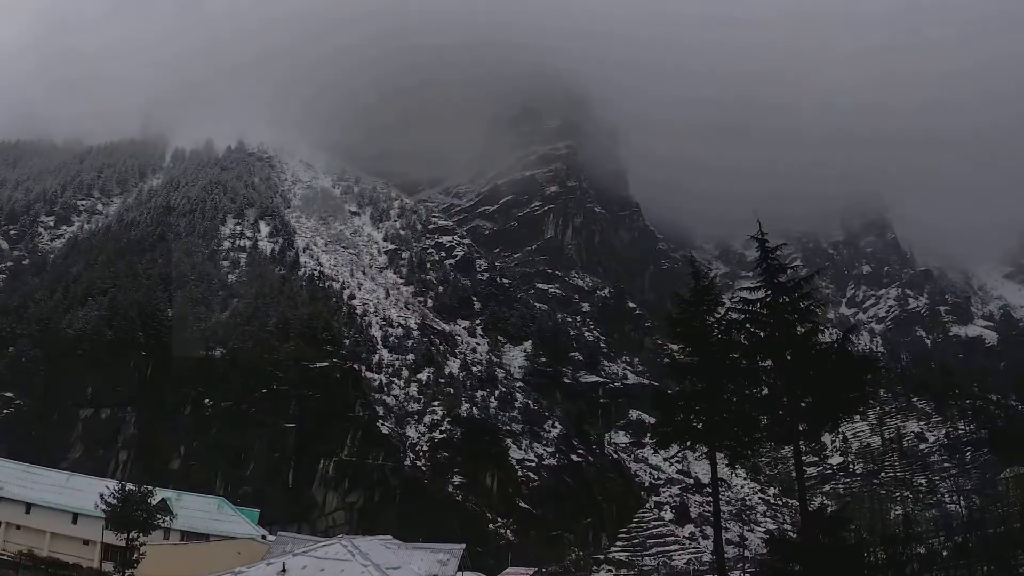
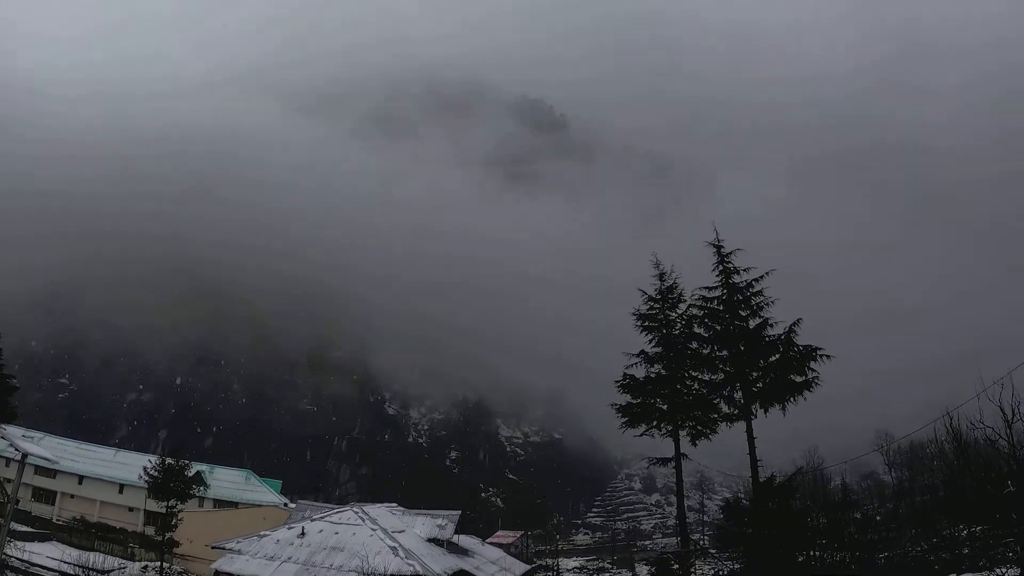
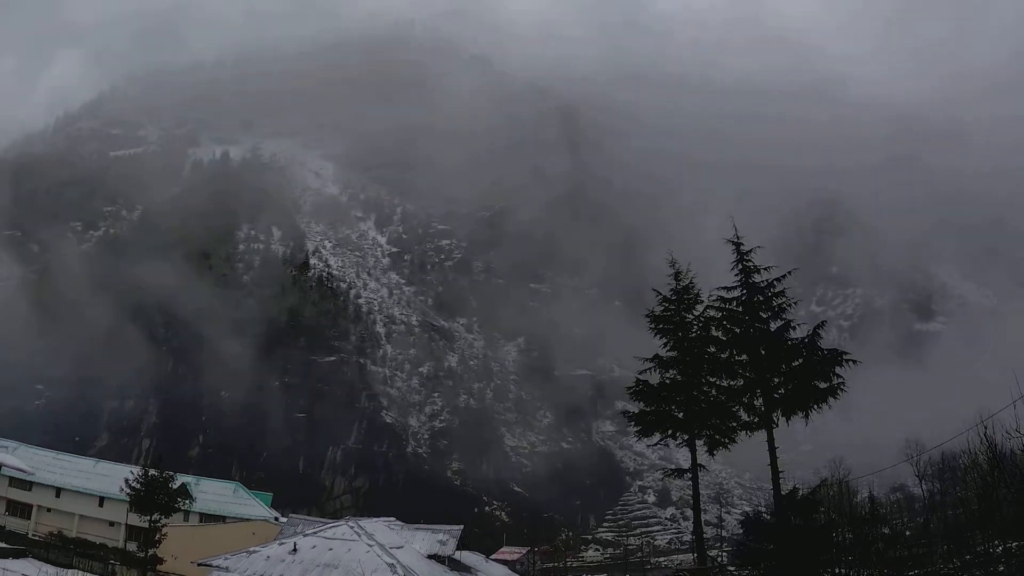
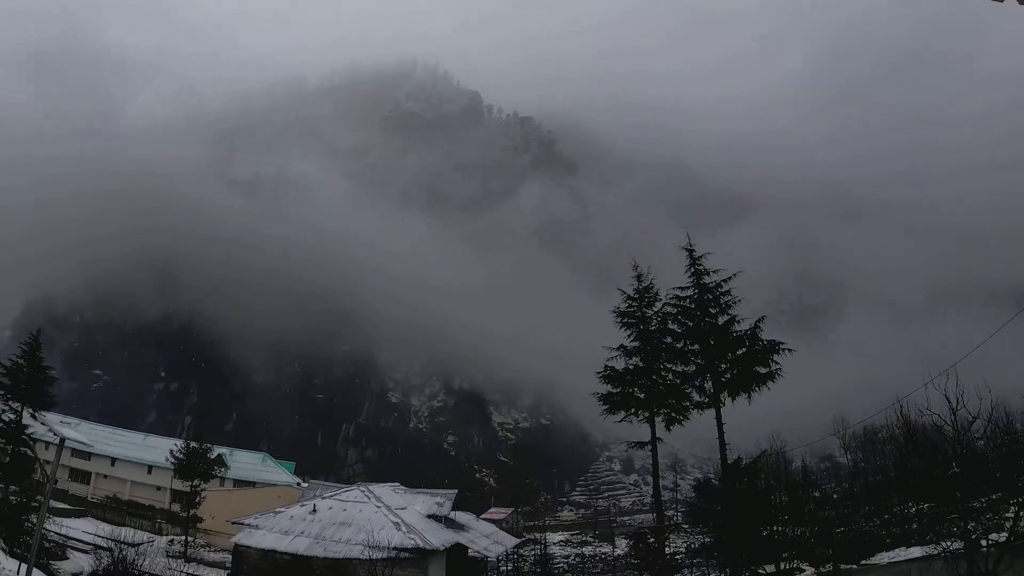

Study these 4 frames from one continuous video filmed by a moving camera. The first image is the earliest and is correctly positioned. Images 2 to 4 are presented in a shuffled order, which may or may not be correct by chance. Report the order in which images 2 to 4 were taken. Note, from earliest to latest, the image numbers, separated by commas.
3, 4, 2
